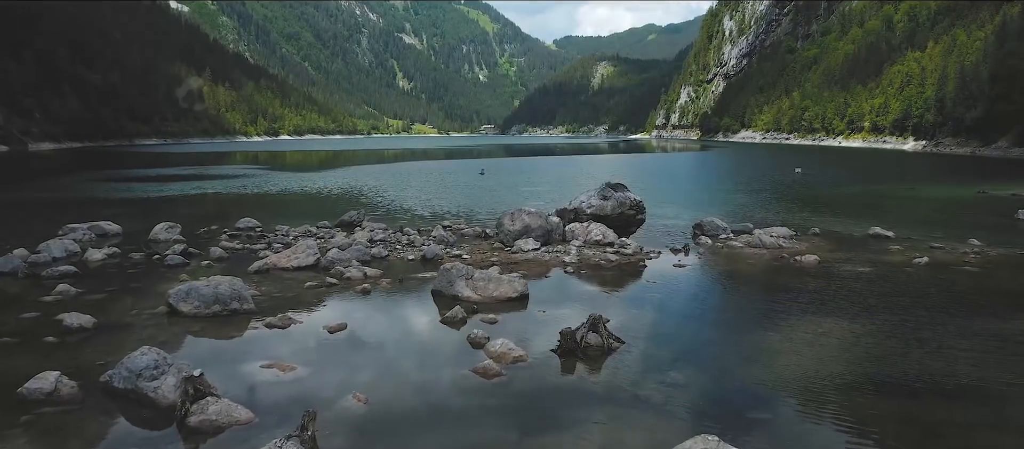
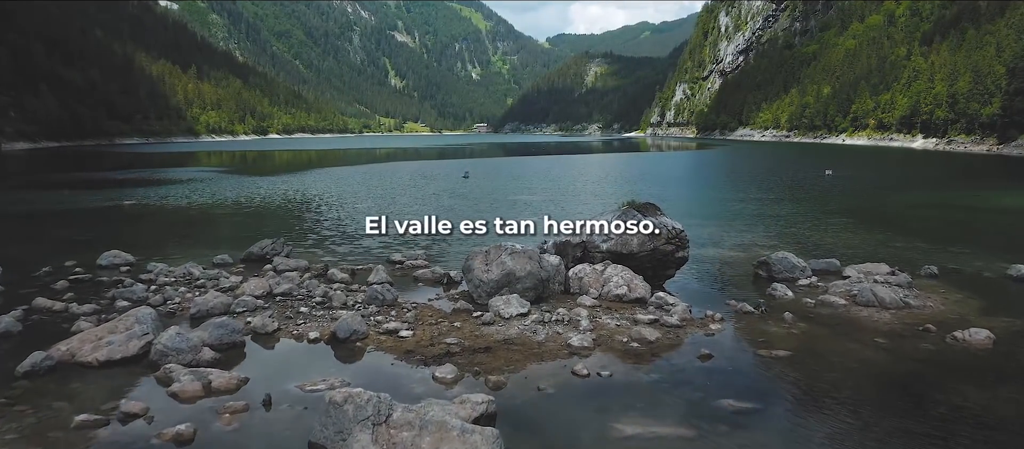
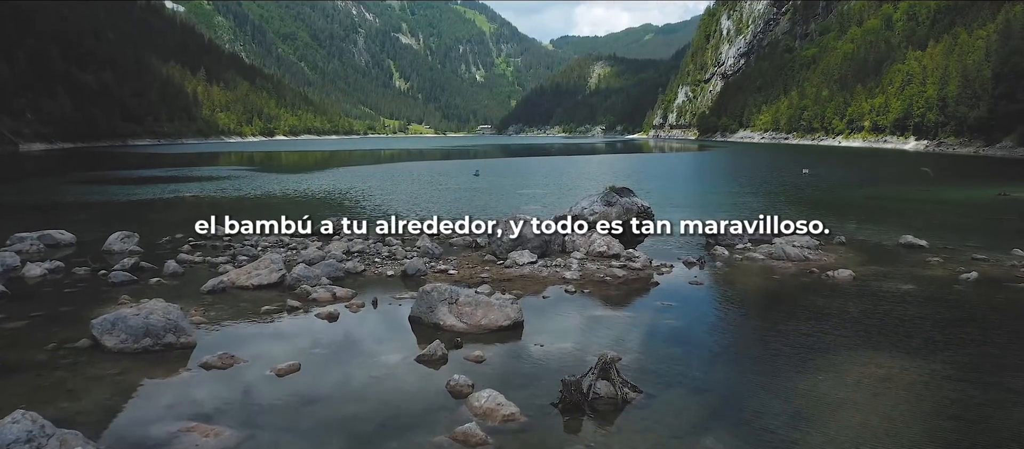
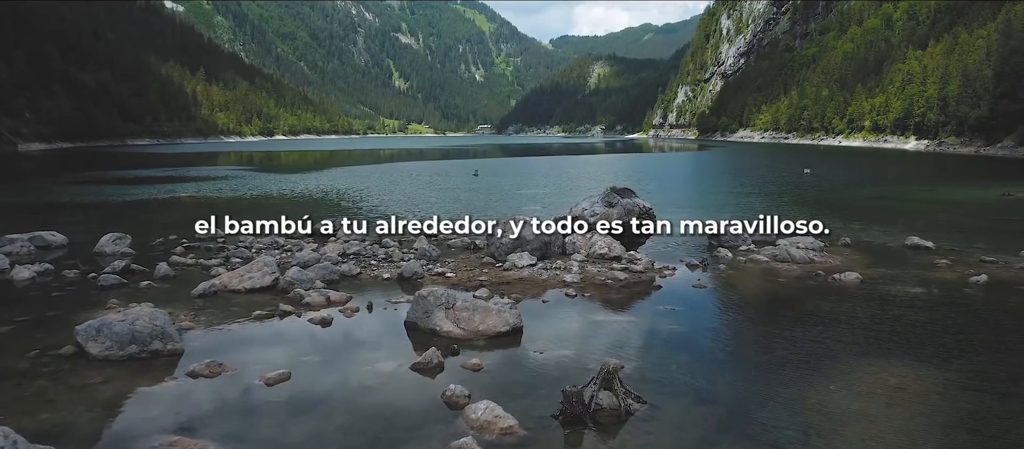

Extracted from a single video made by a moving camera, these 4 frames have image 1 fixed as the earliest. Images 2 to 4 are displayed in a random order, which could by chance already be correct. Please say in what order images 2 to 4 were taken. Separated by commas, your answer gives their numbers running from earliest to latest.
3, 4, 2
